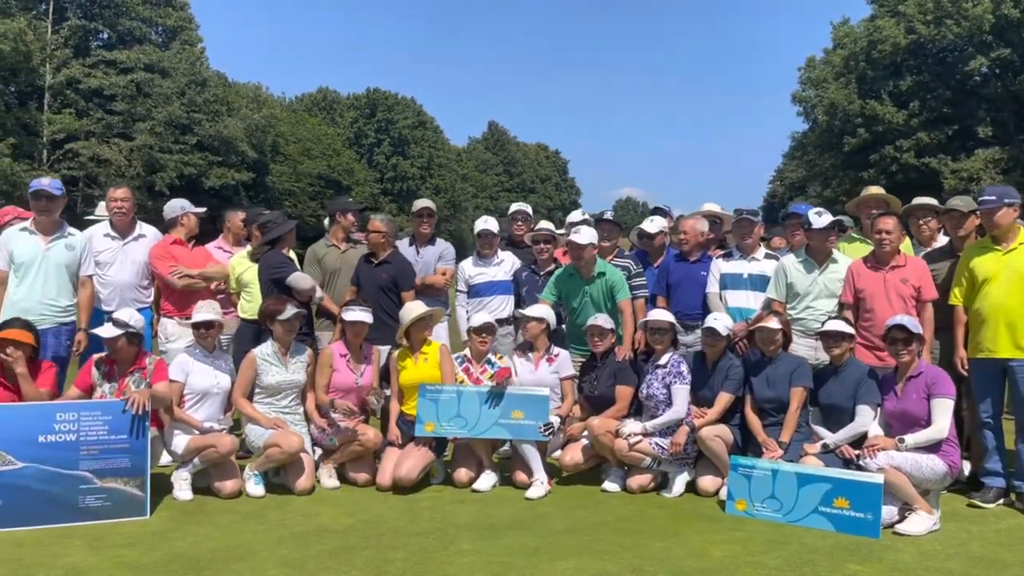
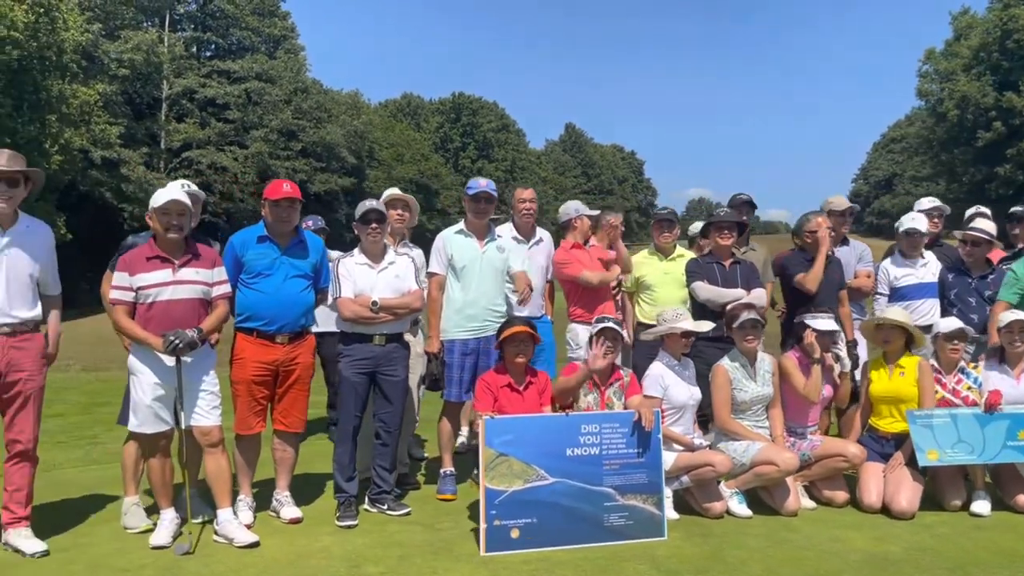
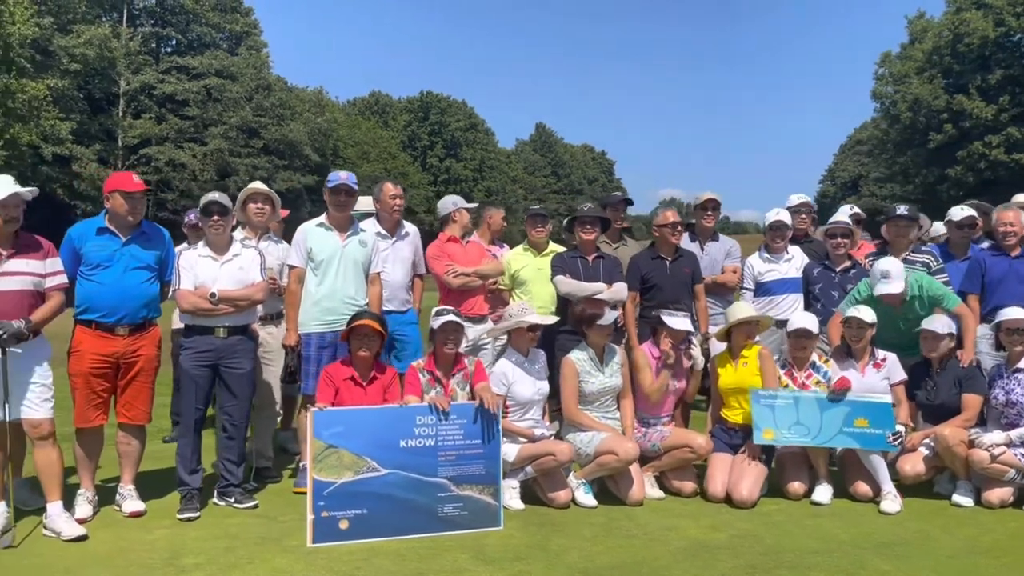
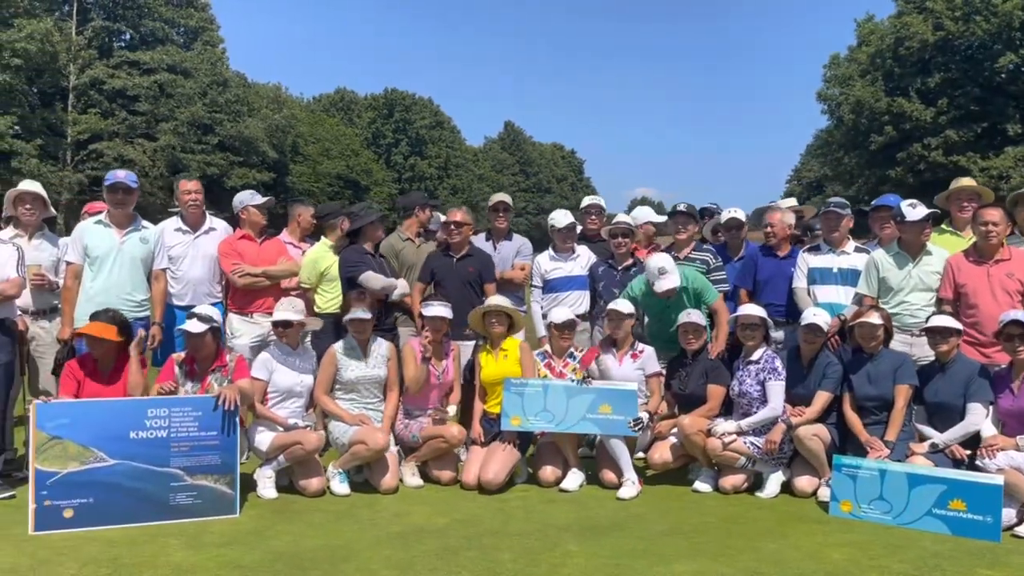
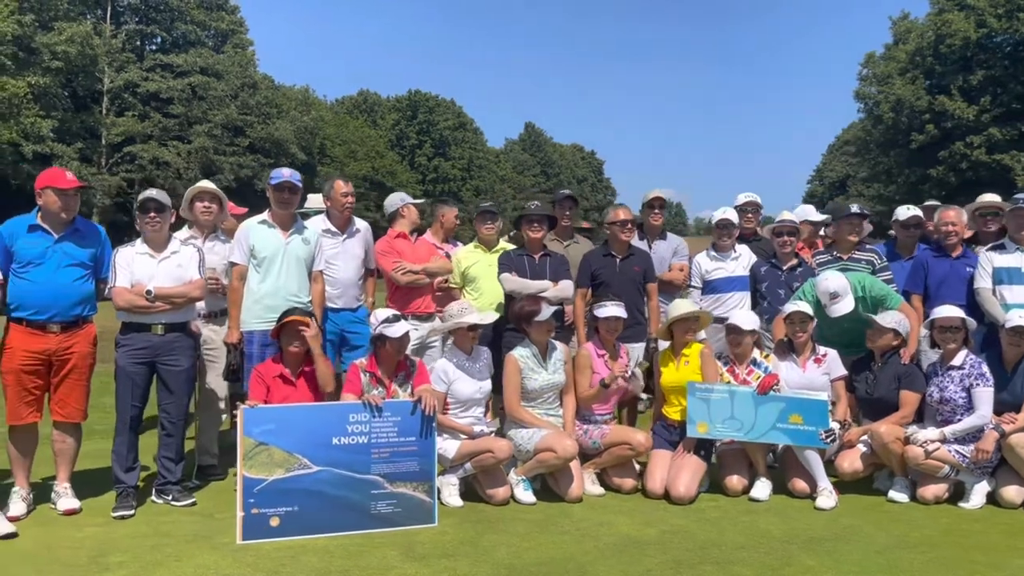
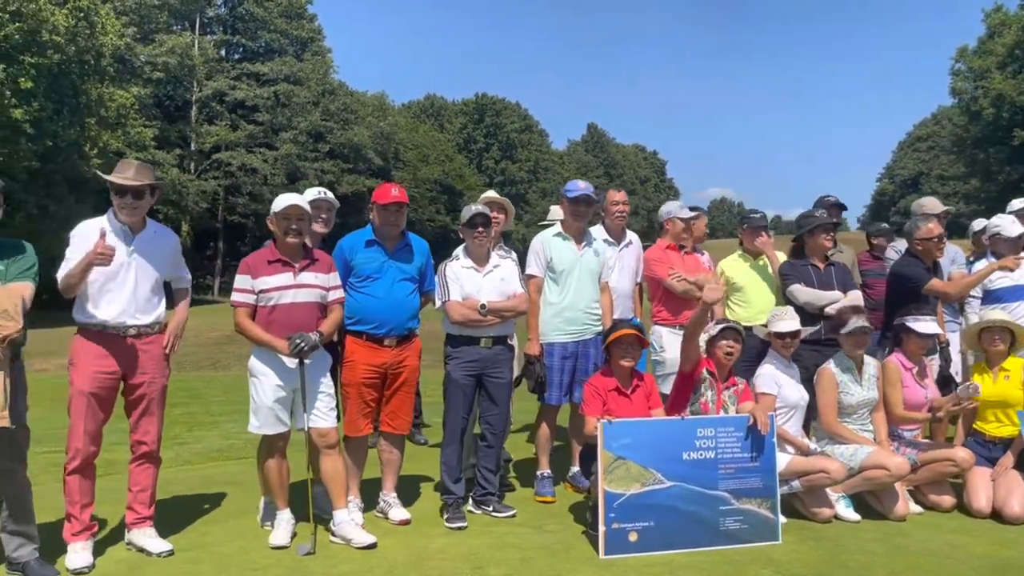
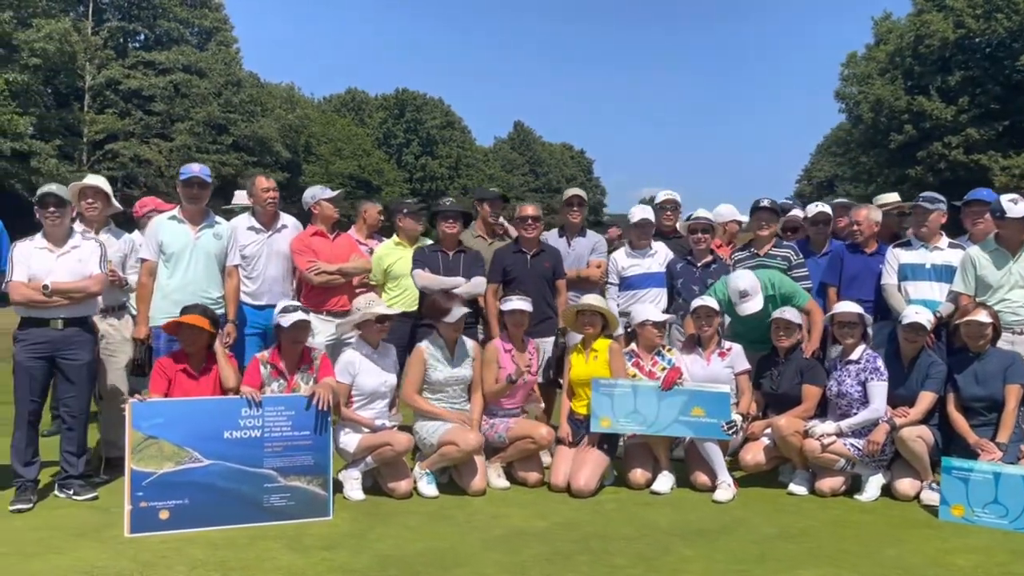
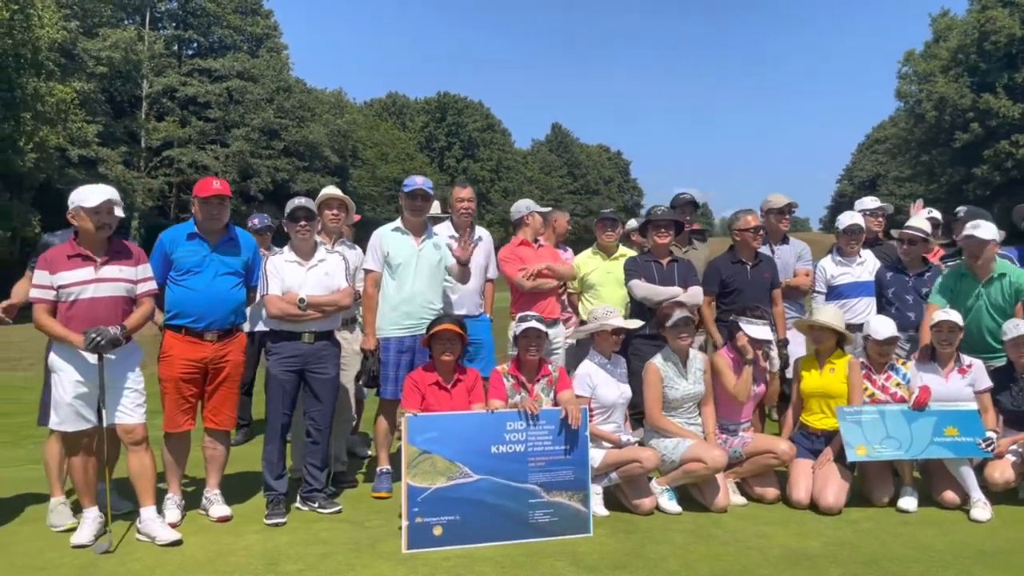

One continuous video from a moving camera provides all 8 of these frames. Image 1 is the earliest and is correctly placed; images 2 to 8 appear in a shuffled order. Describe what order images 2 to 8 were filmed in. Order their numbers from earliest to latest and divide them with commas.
4, 7, 5, 3, 8, 2, 6
